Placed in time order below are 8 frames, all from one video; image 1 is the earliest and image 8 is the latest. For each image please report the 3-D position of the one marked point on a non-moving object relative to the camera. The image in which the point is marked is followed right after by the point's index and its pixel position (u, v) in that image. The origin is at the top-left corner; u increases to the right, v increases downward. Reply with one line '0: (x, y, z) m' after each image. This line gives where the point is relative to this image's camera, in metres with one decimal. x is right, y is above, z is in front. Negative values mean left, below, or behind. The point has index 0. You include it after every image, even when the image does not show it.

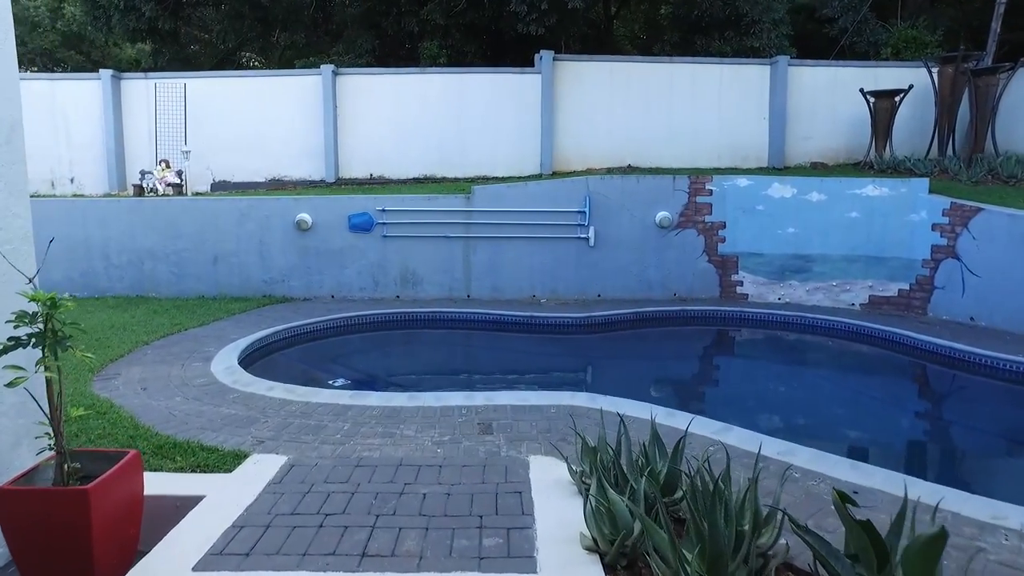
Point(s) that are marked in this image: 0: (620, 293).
0: (+1.7, -0.1, +10.5) m
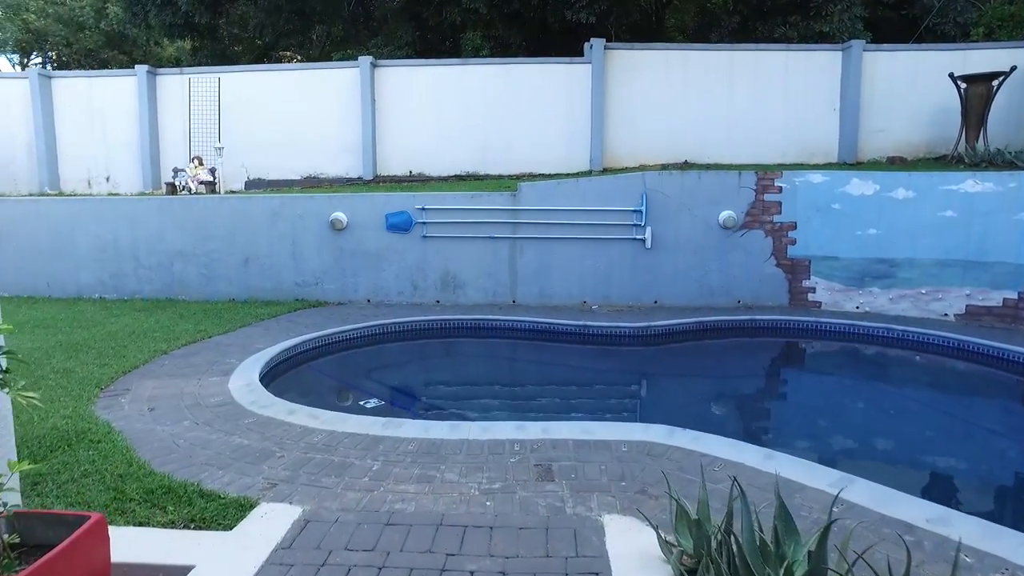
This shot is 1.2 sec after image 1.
0: (+2.4, -0.2, +9.6) m
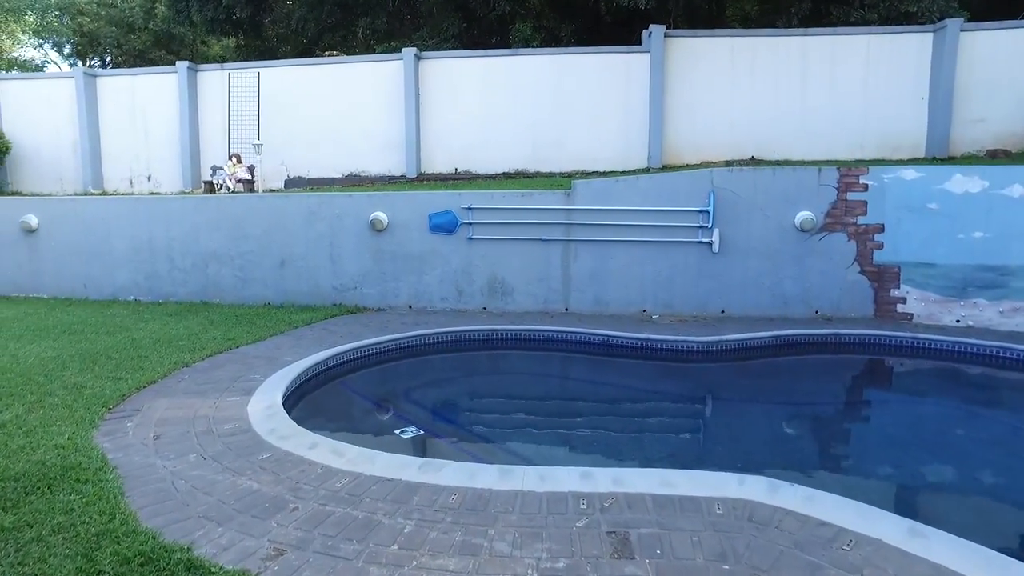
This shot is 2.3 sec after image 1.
0: (+3.1, -0.3, +8.6) m
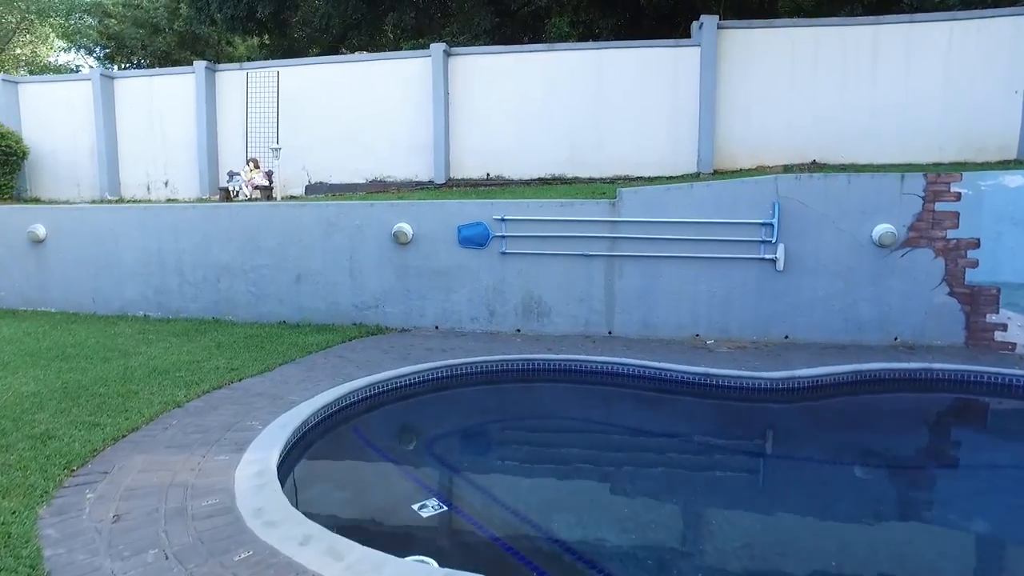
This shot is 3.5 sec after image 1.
0: (+3.5, -0.6, +7.6) m
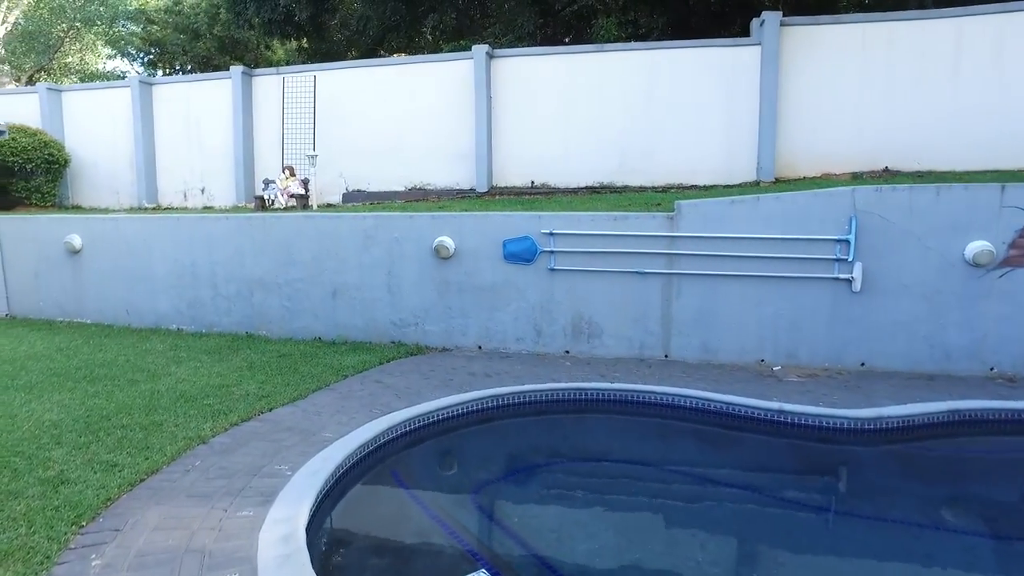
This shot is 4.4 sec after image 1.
0: (+4.1, -0.8, +6.9) m
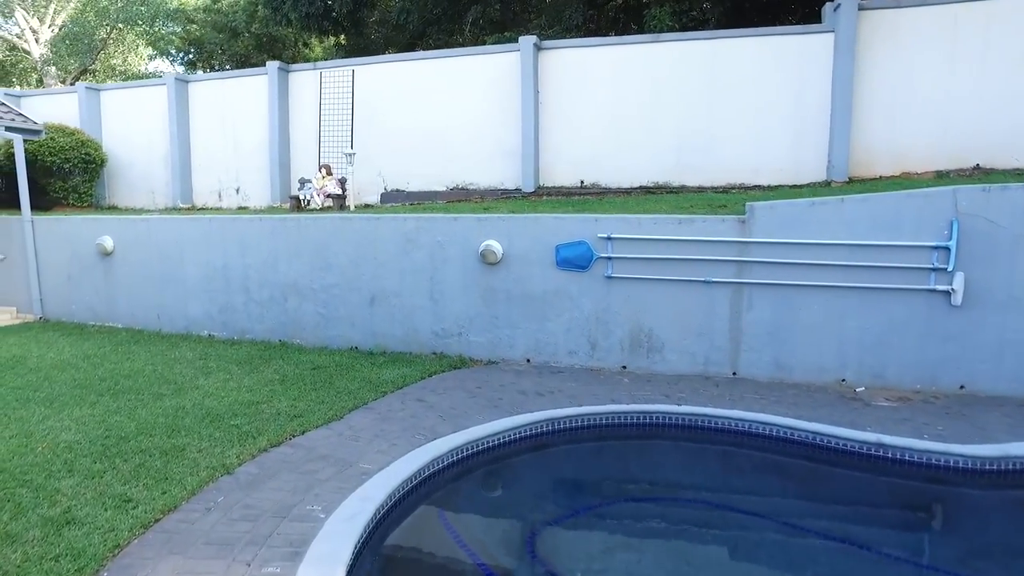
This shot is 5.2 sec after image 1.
0: (+4.6, -0.9, +6.1) m
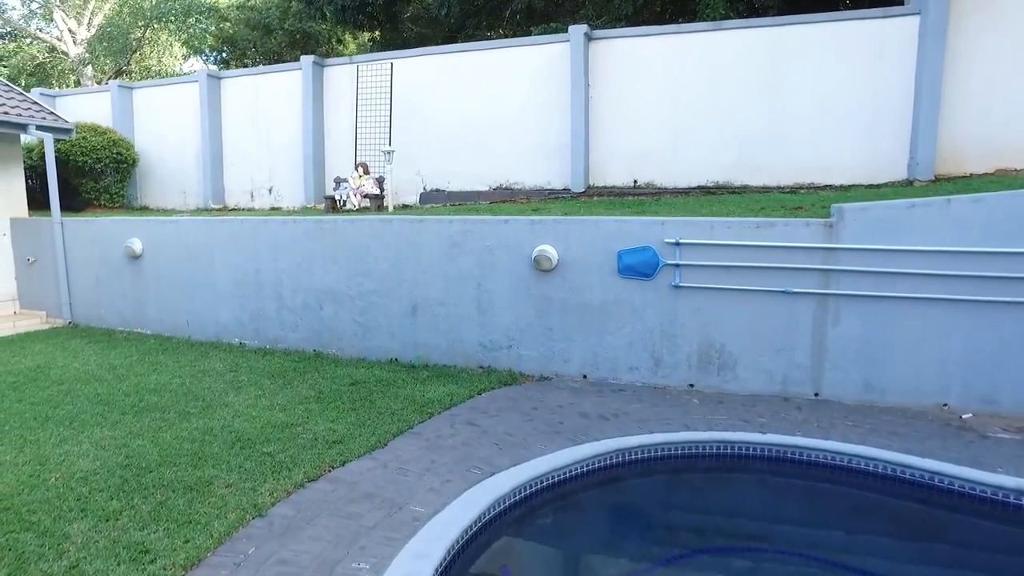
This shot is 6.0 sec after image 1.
0: (+5.0, -1.0, +5.2) m
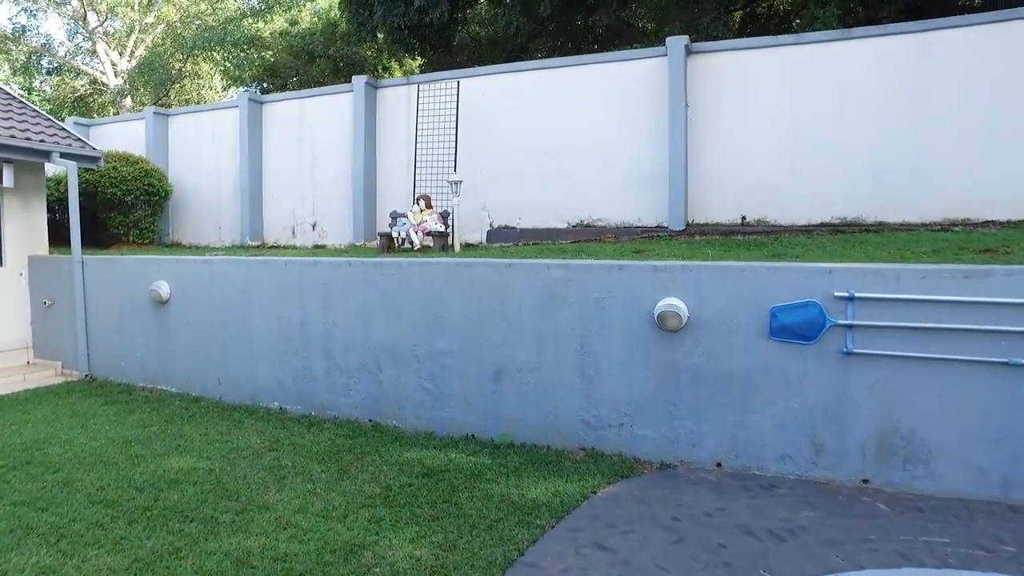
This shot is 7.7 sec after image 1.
0: (+5.9, -1.5, +3.6) m
